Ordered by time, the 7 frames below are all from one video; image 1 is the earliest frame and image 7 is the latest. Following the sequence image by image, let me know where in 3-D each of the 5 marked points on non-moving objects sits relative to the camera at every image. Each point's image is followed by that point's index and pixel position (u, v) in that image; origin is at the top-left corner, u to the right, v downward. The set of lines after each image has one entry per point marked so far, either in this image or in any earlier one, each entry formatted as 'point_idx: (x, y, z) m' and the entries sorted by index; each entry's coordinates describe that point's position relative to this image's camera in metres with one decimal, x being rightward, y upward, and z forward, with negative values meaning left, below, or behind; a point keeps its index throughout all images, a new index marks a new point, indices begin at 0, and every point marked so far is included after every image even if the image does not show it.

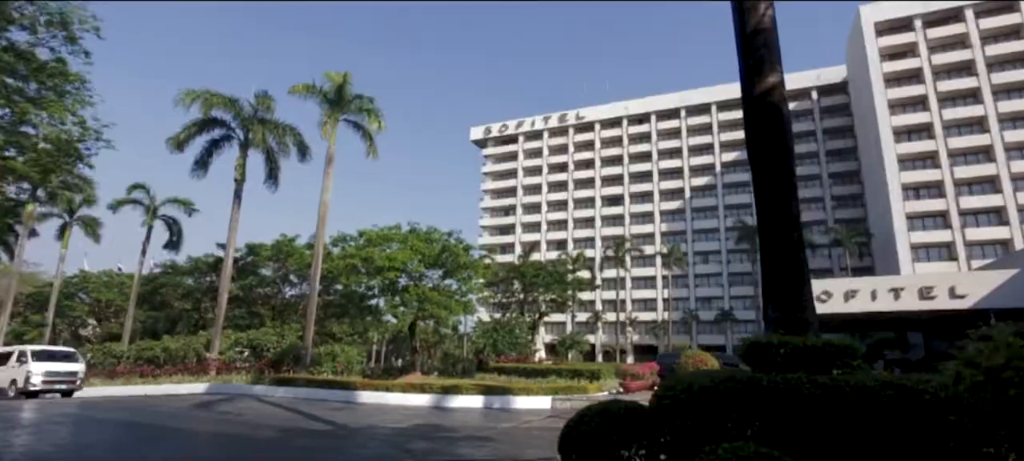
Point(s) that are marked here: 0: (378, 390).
0: (-4.3, -5.1, +17.5) m
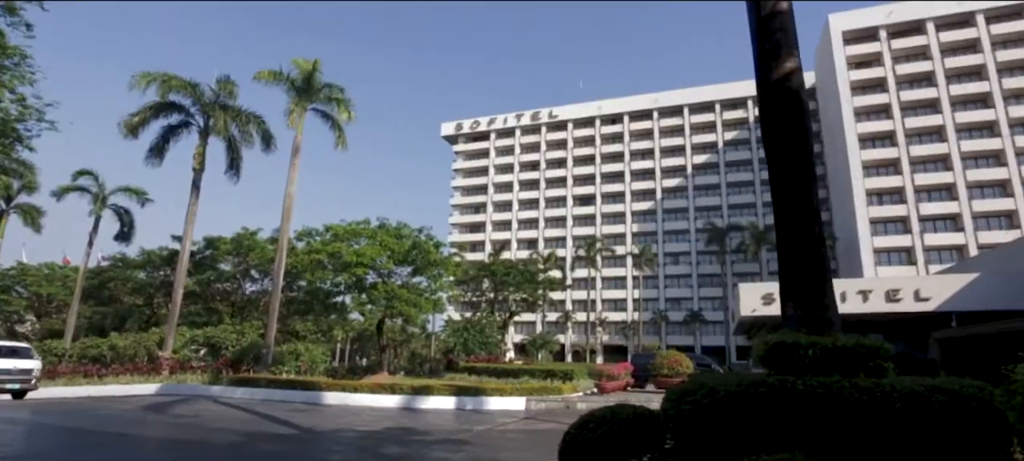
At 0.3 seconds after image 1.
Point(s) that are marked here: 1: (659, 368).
0: (-5.1, -4.9, +16.7) m
1: (+5.3, -4.9, +19.4) m
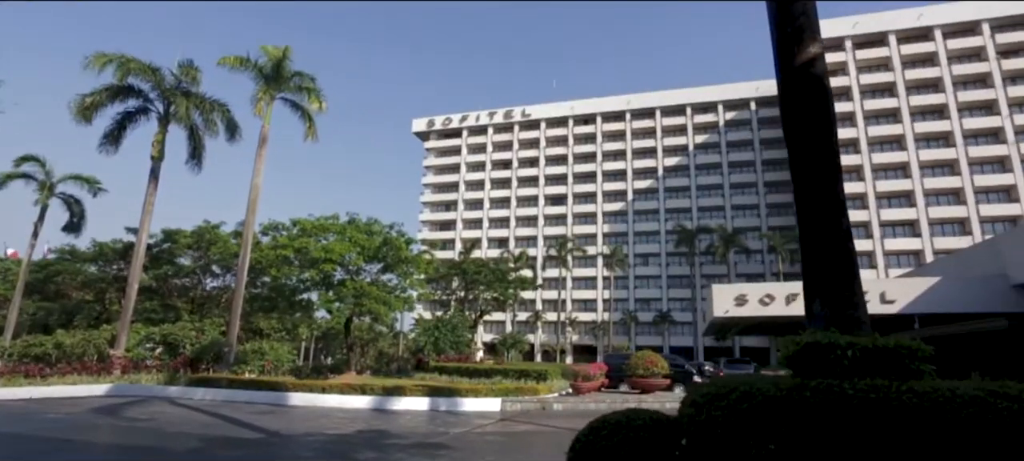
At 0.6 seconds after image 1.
0: (-5.9, -4.7, +16.0) m
1: (+4.4, -4.9, +19.3) m
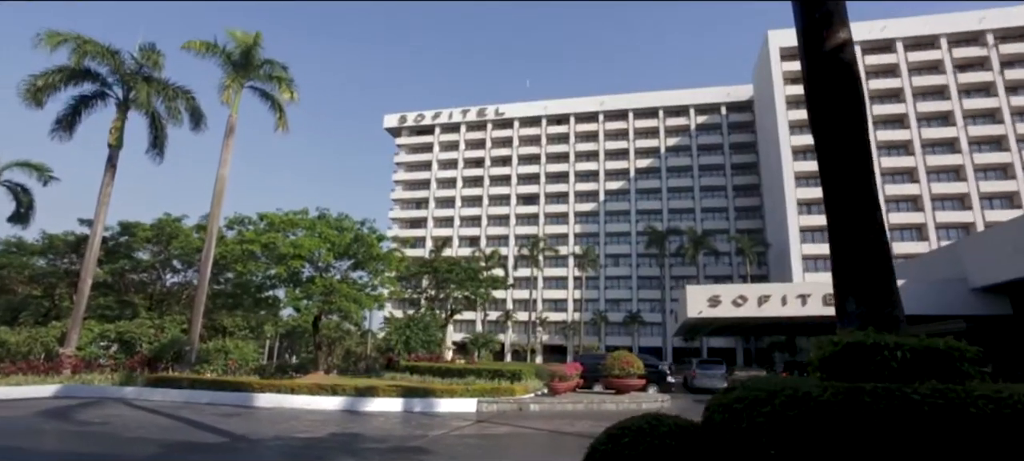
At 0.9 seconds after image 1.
0: (-6.6, -4.5, +15.3) m
1: (+3.5, -4.9, +19.2) m
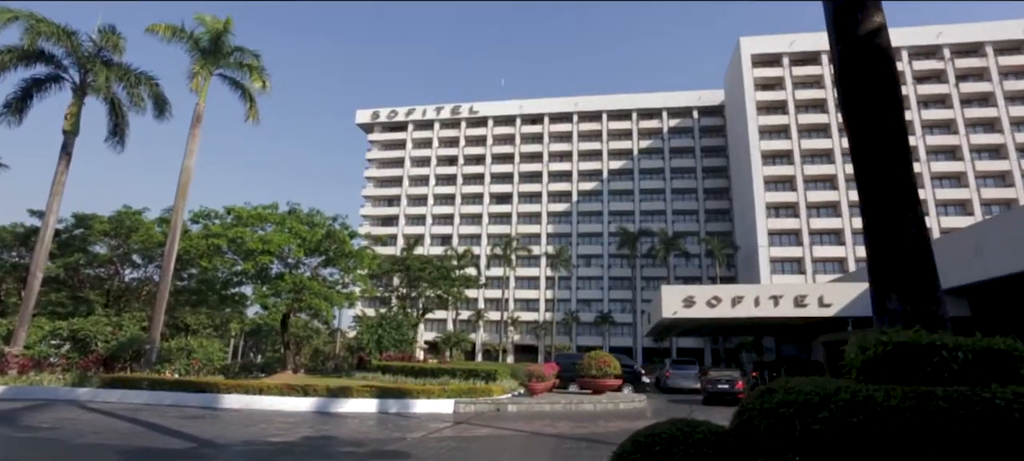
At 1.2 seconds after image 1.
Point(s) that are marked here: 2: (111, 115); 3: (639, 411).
0: (-7.2, -4.4, +14.7) m
1: (+2.7, -4.9, +19.1) m
2: (-14.6, +4.2, +19.7) m
3: (+3.9, -5.5, +16.4) m
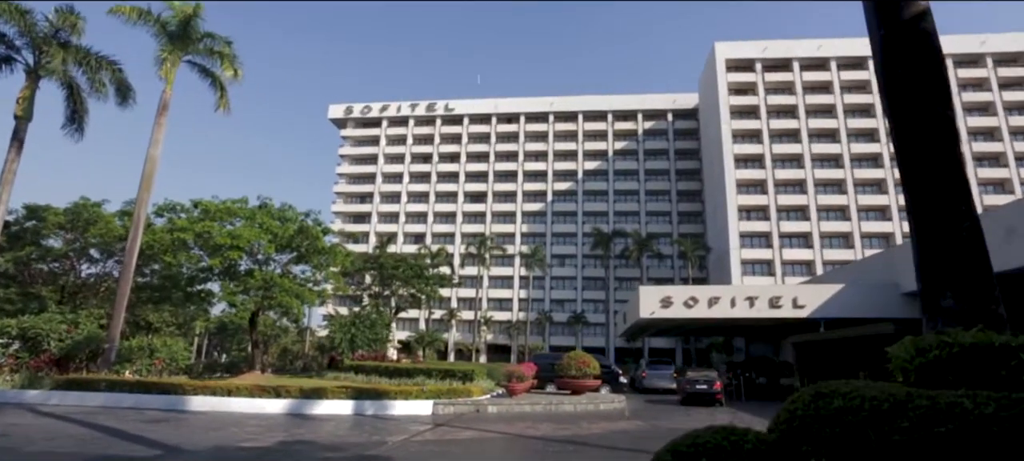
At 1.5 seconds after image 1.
0: (-7.7, -4.2, +14.0) m
1: (+1.9, -4.8, +18.9) m
2: (-15.2, +4.5, +18.6) m
3: (+3.2, -5.4, +16.2) m
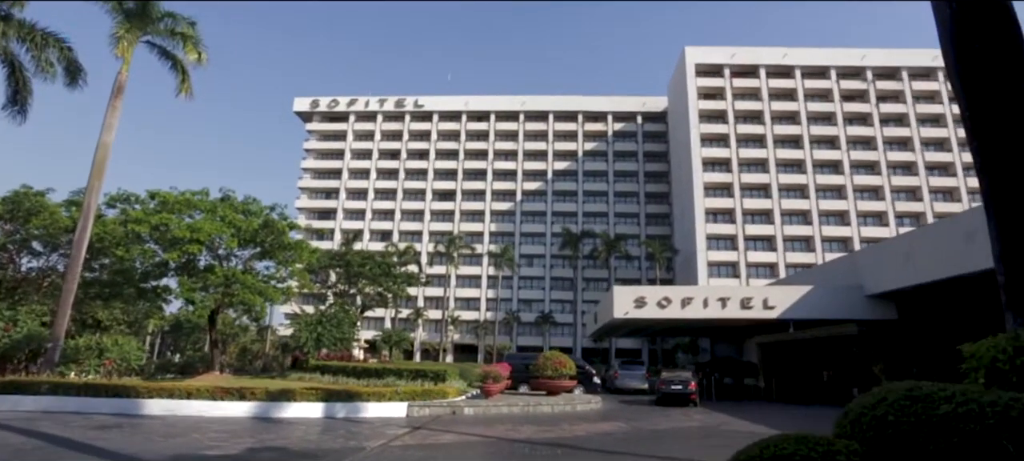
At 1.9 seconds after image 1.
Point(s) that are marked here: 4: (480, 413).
0: (-8.2, -4.0, +13.1) m
1: (+1.0, -4.8, +18.6) m
2: (-15.9, +4.8, +17.2) m
3: (+2.5, -5.4, +16.0) m
4: (-0.9, -4.9, +14.4) m
